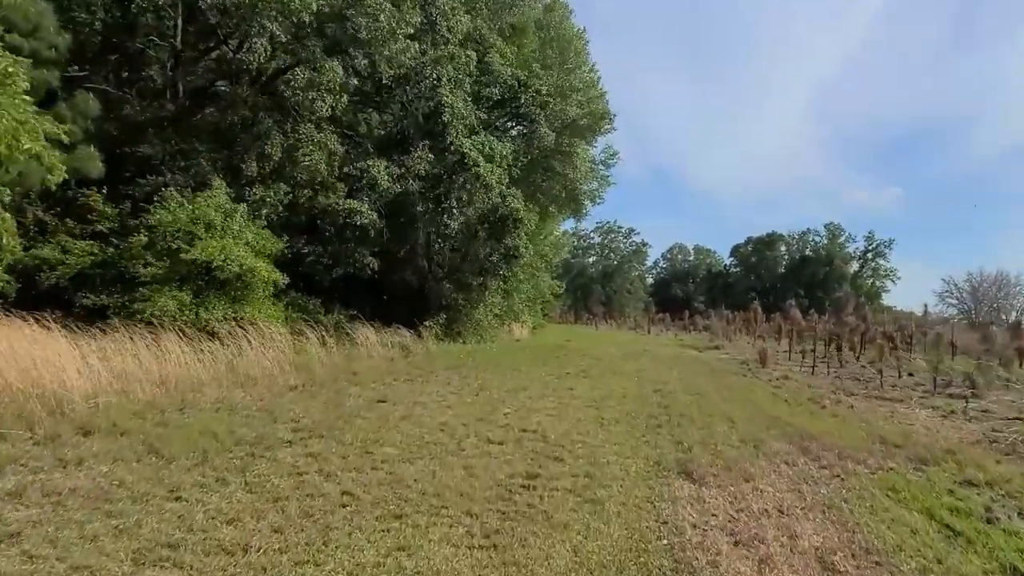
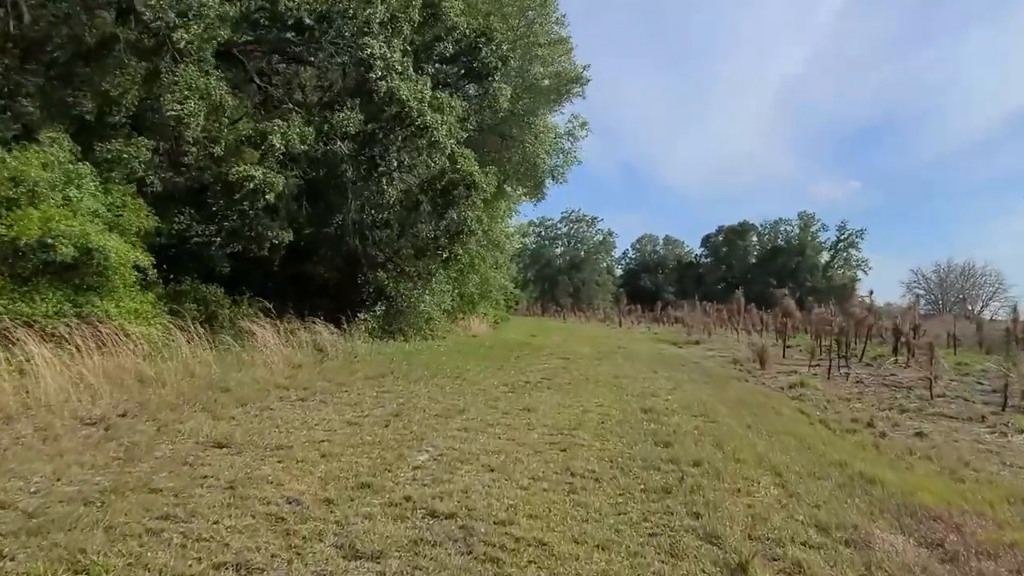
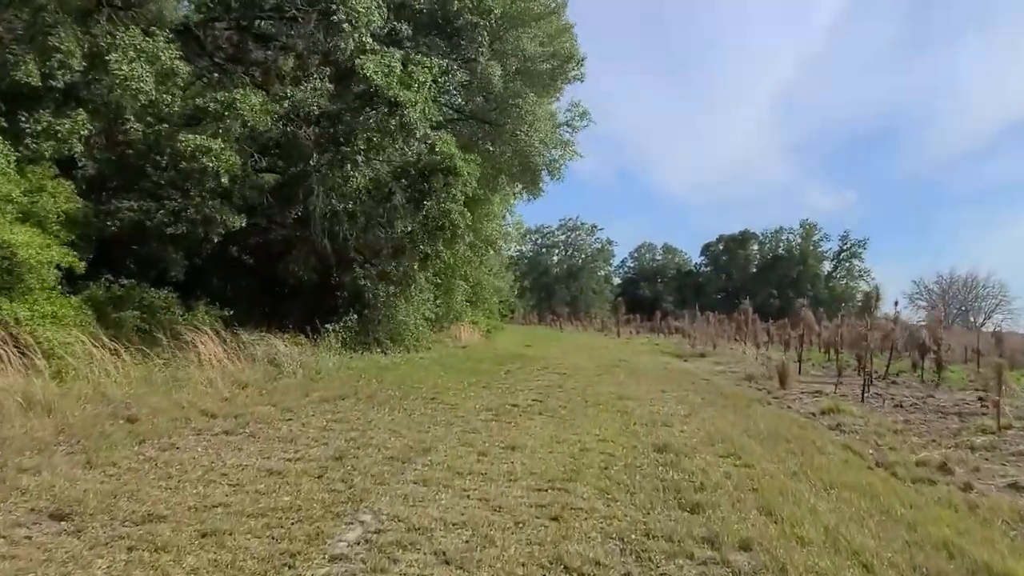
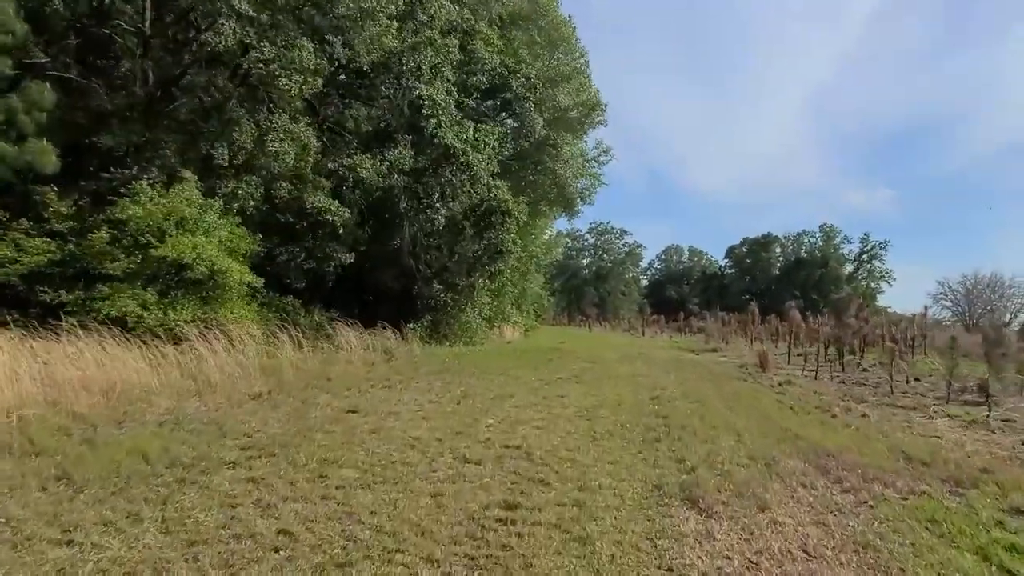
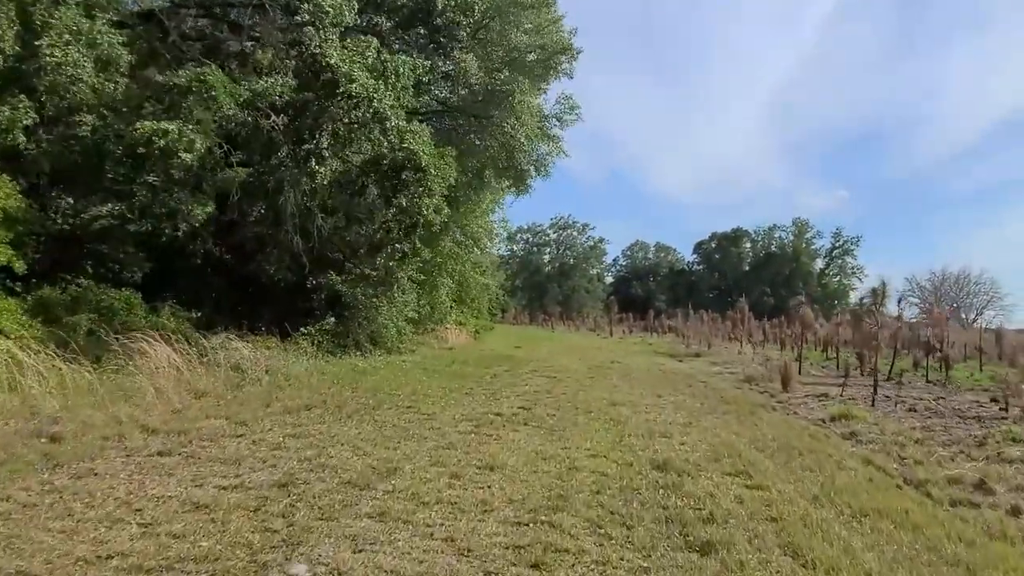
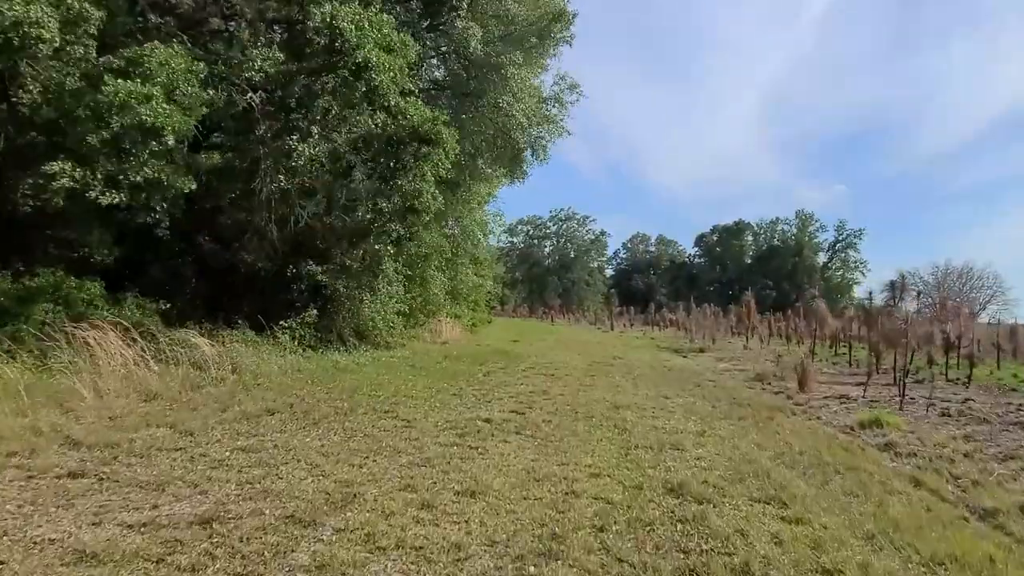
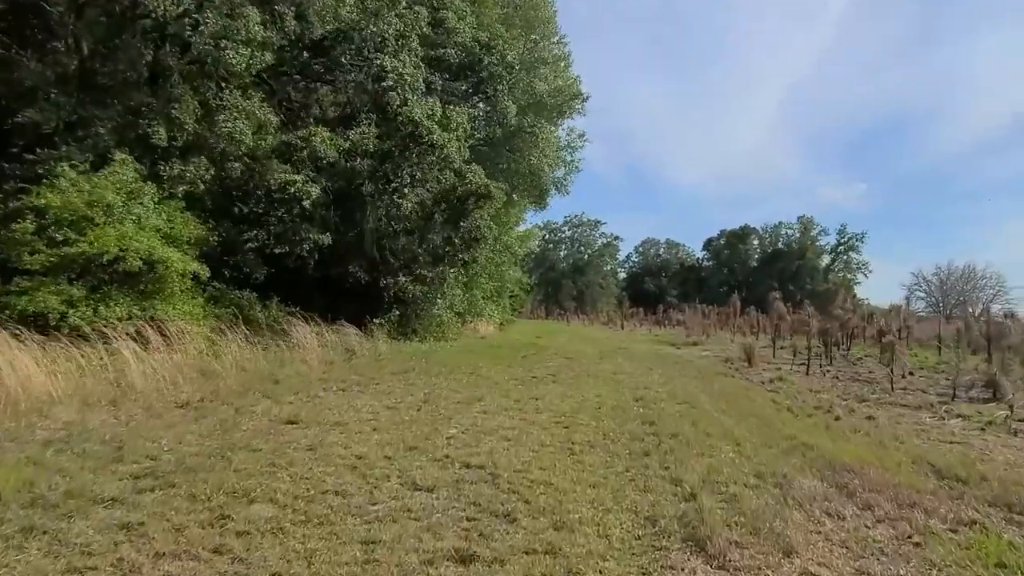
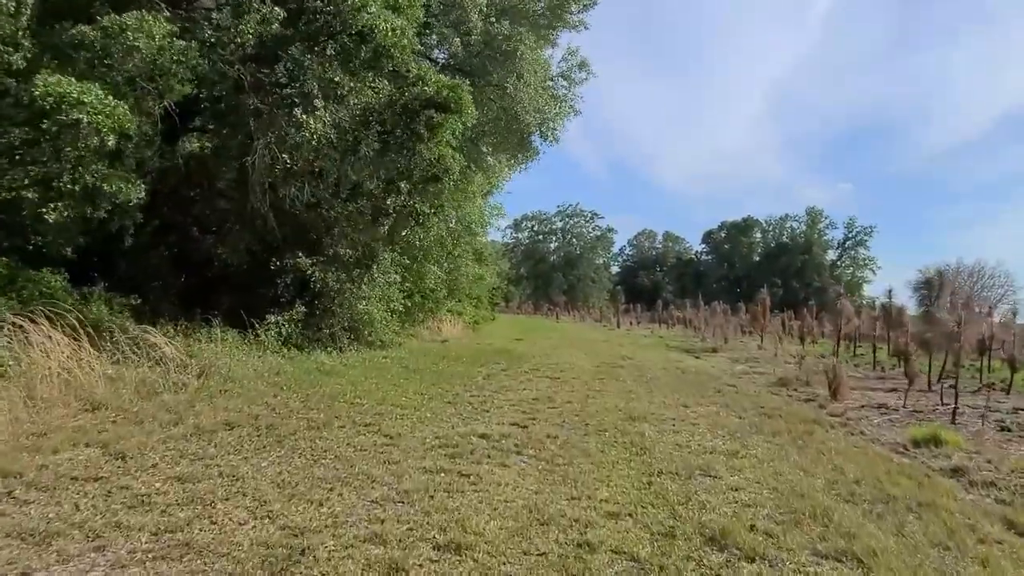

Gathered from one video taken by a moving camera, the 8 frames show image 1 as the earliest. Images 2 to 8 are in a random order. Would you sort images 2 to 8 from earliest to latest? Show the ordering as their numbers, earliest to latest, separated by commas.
4, 7, 2, 3, 5, 6, 8
